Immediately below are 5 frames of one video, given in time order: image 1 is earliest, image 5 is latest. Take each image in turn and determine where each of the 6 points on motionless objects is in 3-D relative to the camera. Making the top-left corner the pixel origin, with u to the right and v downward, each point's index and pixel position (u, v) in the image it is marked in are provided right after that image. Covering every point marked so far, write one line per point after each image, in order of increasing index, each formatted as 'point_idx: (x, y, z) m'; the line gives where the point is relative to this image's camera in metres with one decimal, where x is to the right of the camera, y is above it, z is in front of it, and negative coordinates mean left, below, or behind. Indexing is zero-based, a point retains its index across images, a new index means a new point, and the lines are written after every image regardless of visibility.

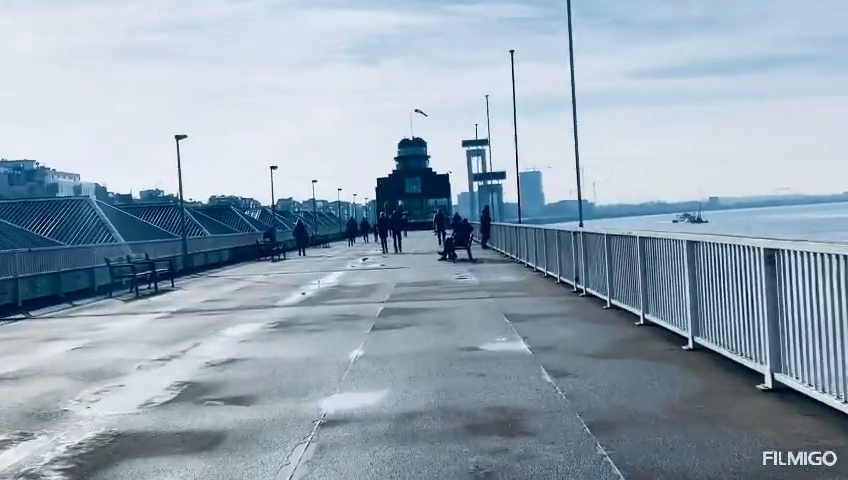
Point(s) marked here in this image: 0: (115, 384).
0: (-3.6, -1.7, +10.6) m
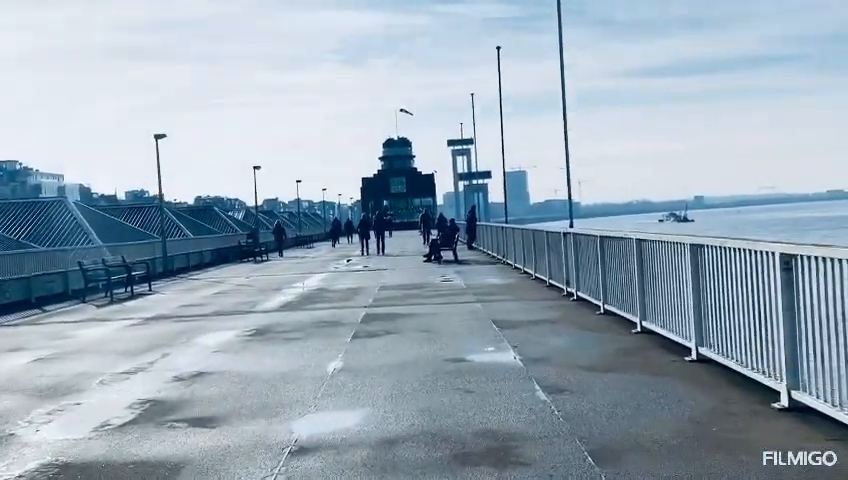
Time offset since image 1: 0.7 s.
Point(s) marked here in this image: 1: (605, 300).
0: (-3.8, -1.7, +9.7) m
1: (+3.0, -1.0, +15.2) m
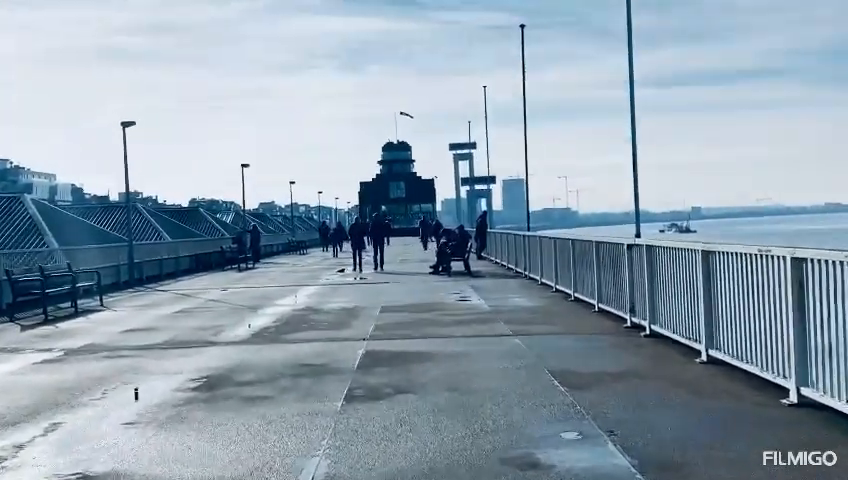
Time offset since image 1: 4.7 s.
0: (-3.5, -1.8, +5.1) m
1: (+3.3, -1.2, +10.6) m
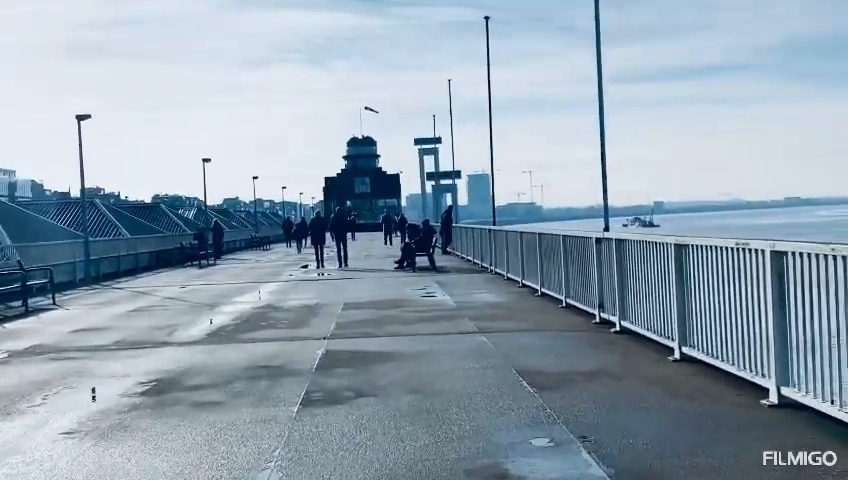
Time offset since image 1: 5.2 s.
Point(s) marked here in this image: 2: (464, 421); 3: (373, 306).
0: (-3.7, -1.8, +4.4) m
1: (+2.9, -1.1, +10.2) m
2: (+0.3, -1.5, +7.6) m
3: (-1.0, -1.3, +17.5) m
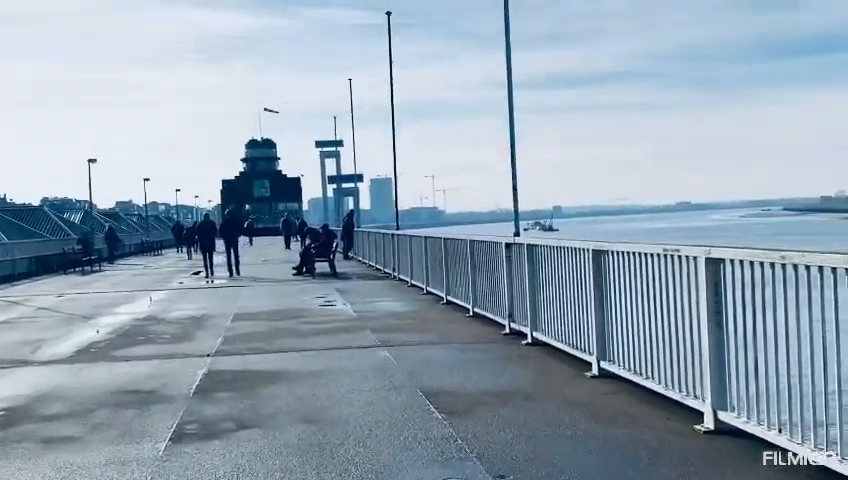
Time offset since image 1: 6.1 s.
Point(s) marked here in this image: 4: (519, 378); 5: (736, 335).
0: (-4.1, -1.8, +2.9) m
1: (+1.8, -1.2, +9.4) m
2: (-0.5, -1.6, +6.5) m
3: (-2.9, -1.4, +16.2) m
4: (+1.0, -1.4, +9.4) m
5: (+2.3, -0.7, +6.8) m
